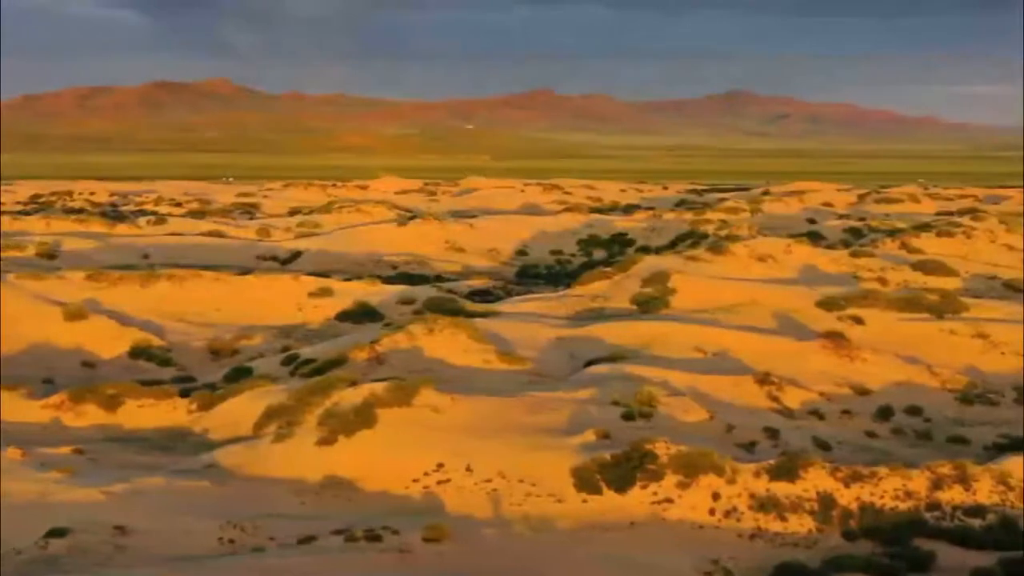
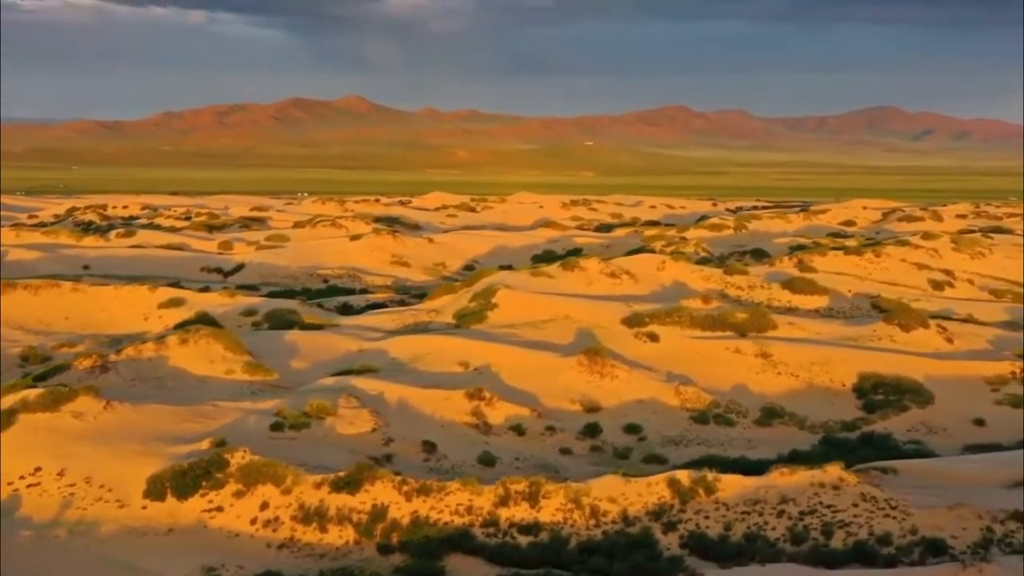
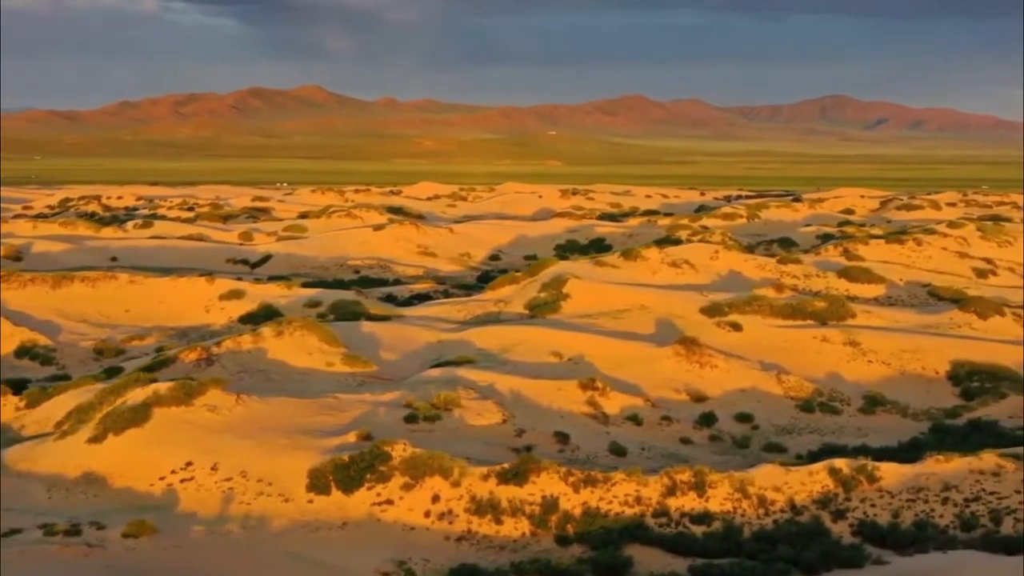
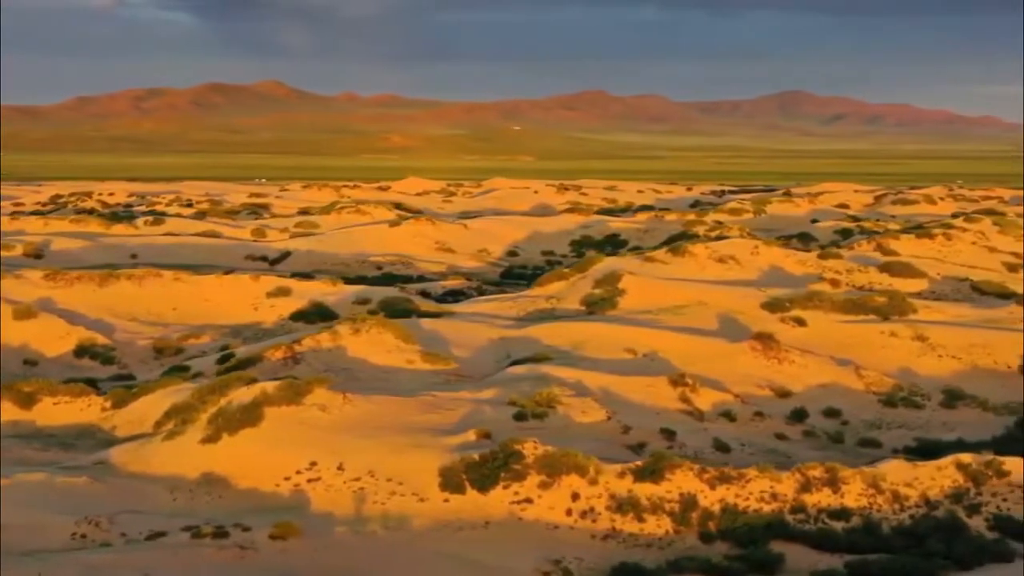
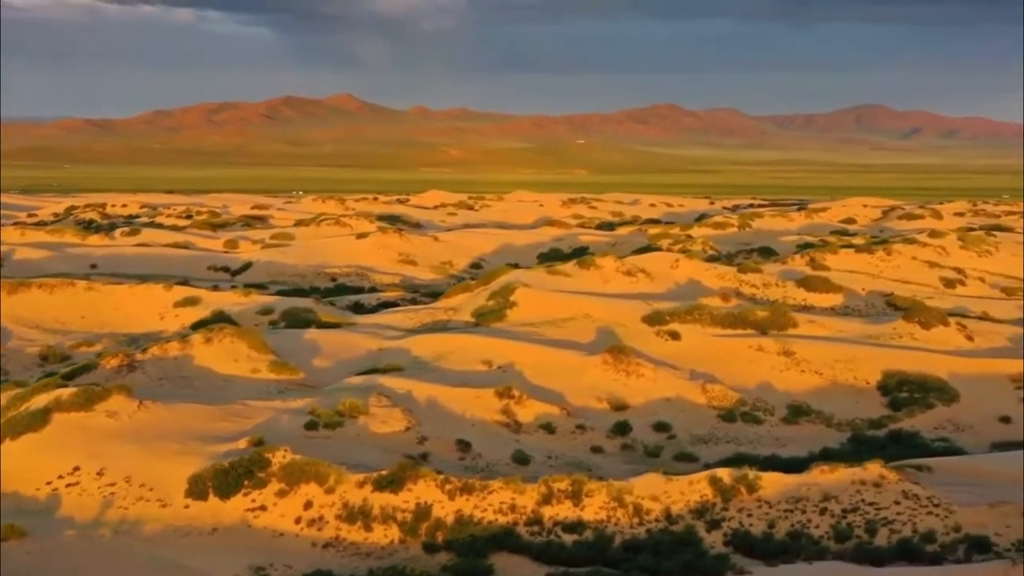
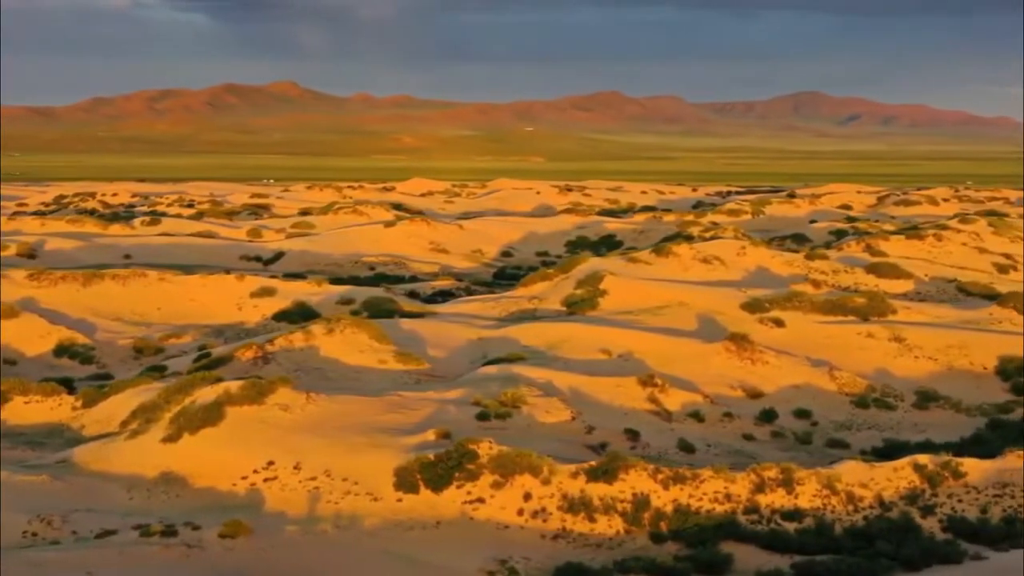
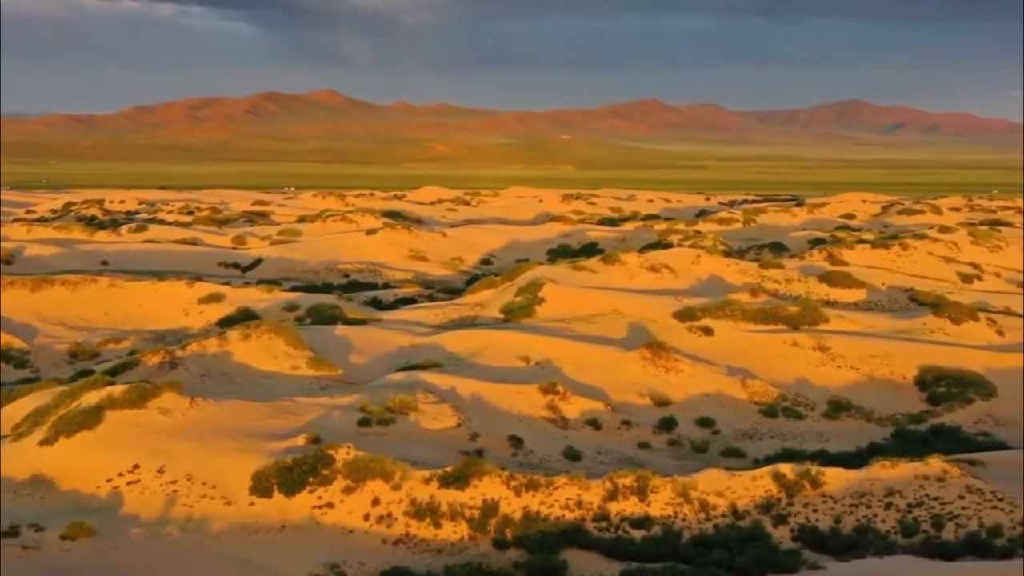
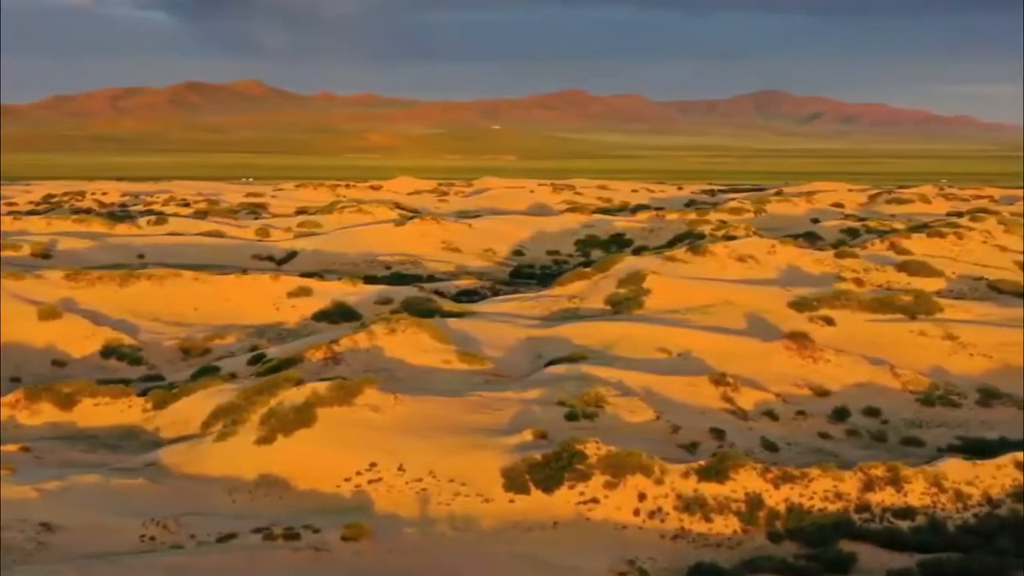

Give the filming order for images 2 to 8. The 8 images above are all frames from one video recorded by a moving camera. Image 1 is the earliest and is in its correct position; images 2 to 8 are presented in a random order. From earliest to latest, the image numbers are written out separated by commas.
8, 4, 6, 3, 7, 5, 2
